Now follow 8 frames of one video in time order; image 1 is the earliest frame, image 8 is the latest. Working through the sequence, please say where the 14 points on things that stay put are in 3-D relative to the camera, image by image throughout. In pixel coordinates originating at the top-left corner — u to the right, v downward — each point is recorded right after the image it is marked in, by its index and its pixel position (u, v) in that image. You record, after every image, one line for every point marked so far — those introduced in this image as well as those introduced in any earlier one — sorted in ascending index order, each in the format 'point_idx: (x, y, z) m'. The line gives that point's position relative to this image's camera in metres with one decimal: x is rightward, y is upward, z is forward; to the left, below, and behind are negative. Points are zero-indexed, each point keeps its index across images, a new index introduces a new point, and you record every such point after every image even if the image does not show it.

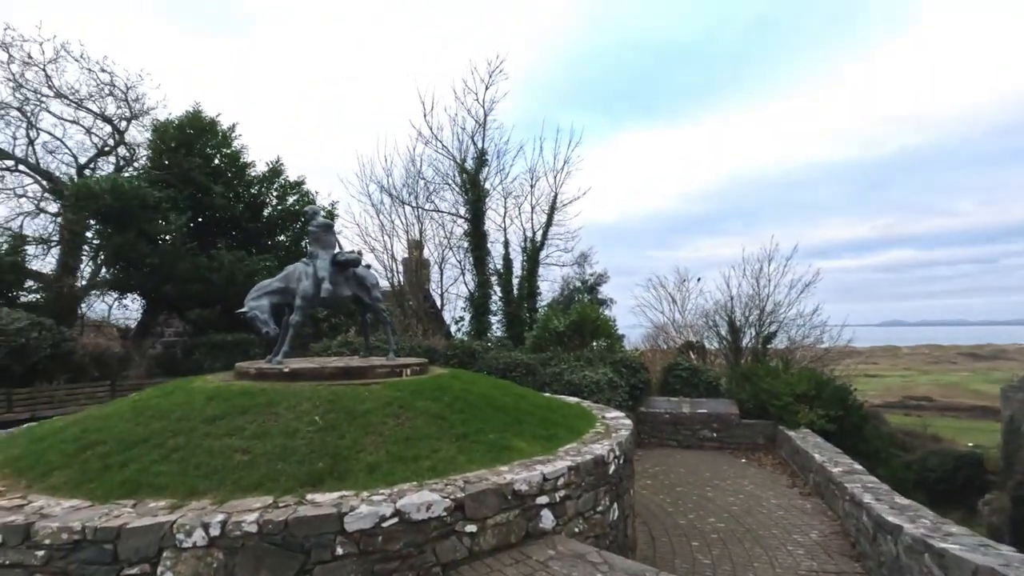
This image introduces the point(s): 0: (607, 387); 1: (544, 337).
0: (+2.7, -2.8, +15.3) m
1: (+1.2, -1.8, +19.6) m
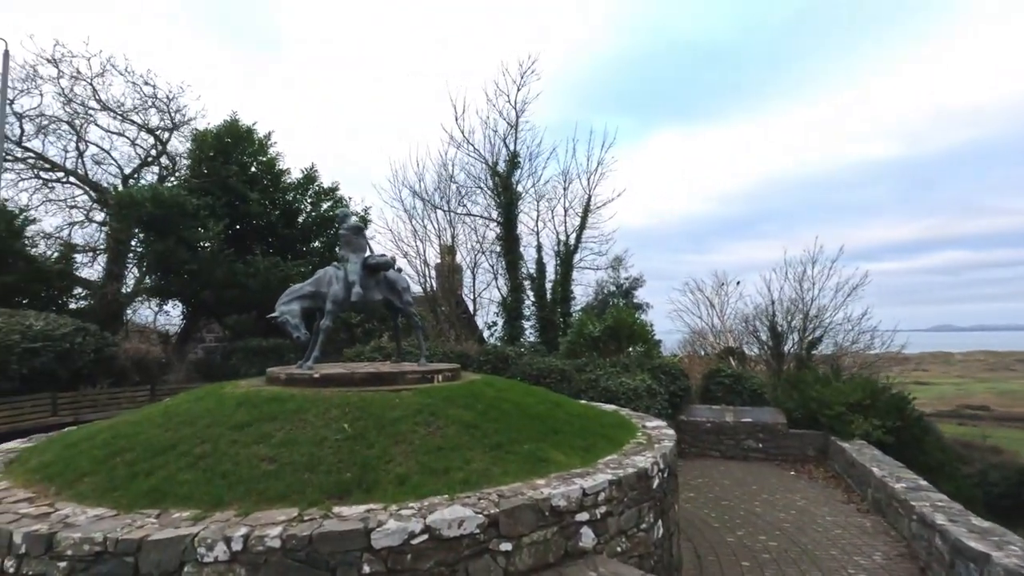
0: (+3.7, -2.9, +14.7) m
1: (+2.4, -1.9, +19.1) m
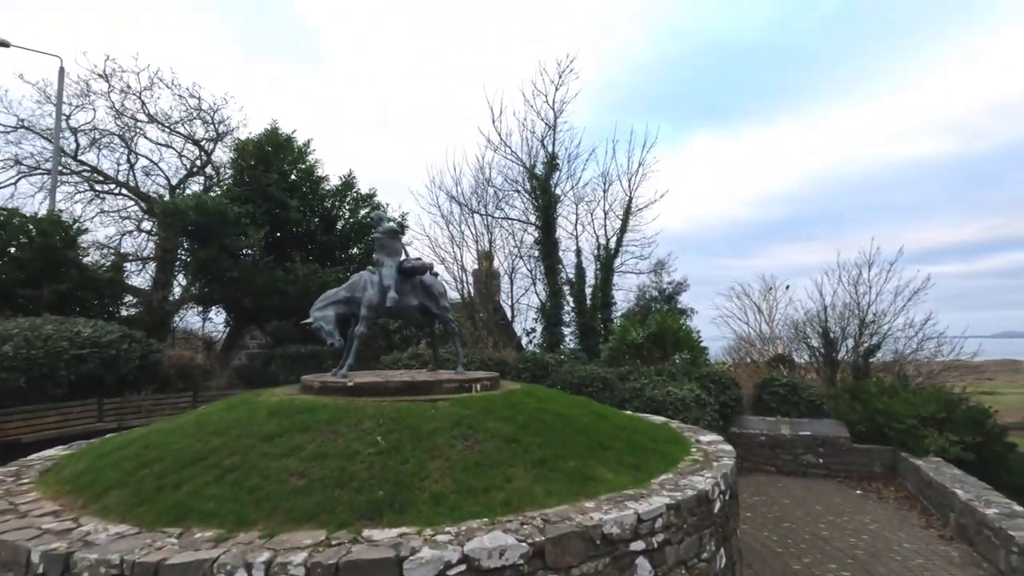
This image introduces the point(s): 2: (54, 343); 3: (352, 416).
0: (+4.7, -3.0, +13.9) m
1: (+3.7, -2.1, +18.4) m
2: (-10.3, -1.2, +12.0) m
3: (-2.0, -1.6, +6.7) m
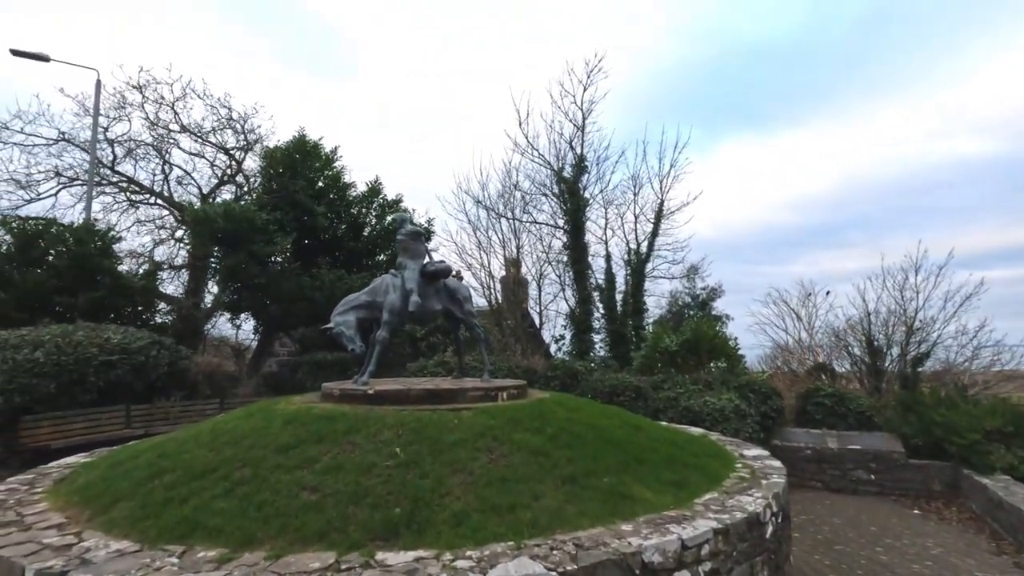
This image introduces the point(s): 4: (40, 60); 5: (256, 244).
0: (+5.4, -3.1, +13.1) m
1: (+4.7, -2.3, +17.7) m
2: (-9.6, -1.4, +12.1) m
3: (-1.7, -1.6, +6.4) m
4: (-15.0, +7.2, +17.0) m
5: (-8.0, +1.4, +16.7) m
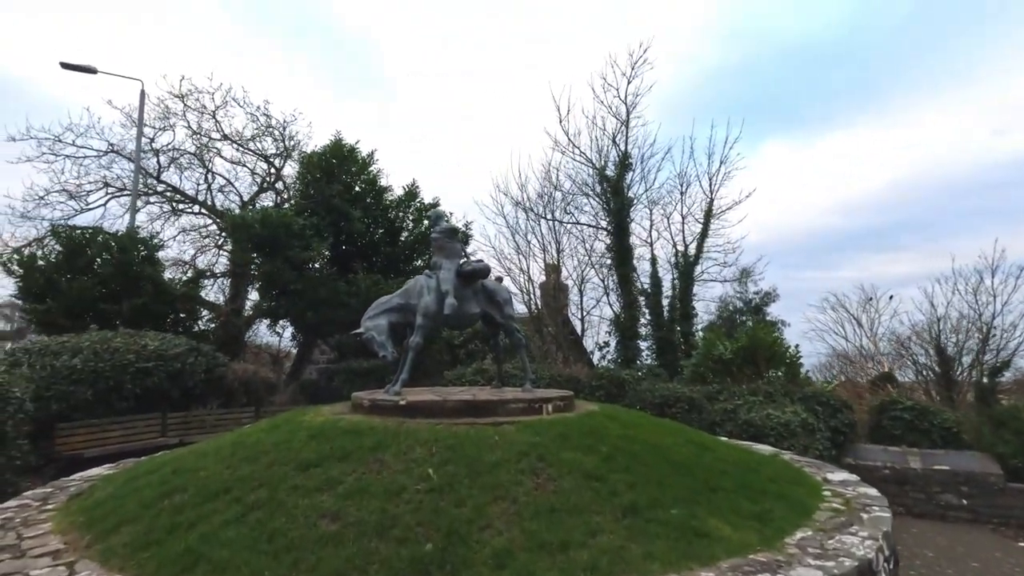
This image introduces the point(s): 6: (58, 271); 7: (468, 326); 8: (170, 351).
0: (+6.4, -3.2, +11.9) m
1: (+6.0, -2.4, +16.5) m
2: (-8.7, -1.5, +11.9) m
3: (-1.2, -1.6, +5.7) m
4: (-13.8, +7.0, +17.4) m
5: (-6.7, +1.2, +16.4) m
6: (-13.7, +0.5, +16.1) m
7: (-0.7, -0.6, +8.5) m
8: (-8.2, -1.5, +12.9) m
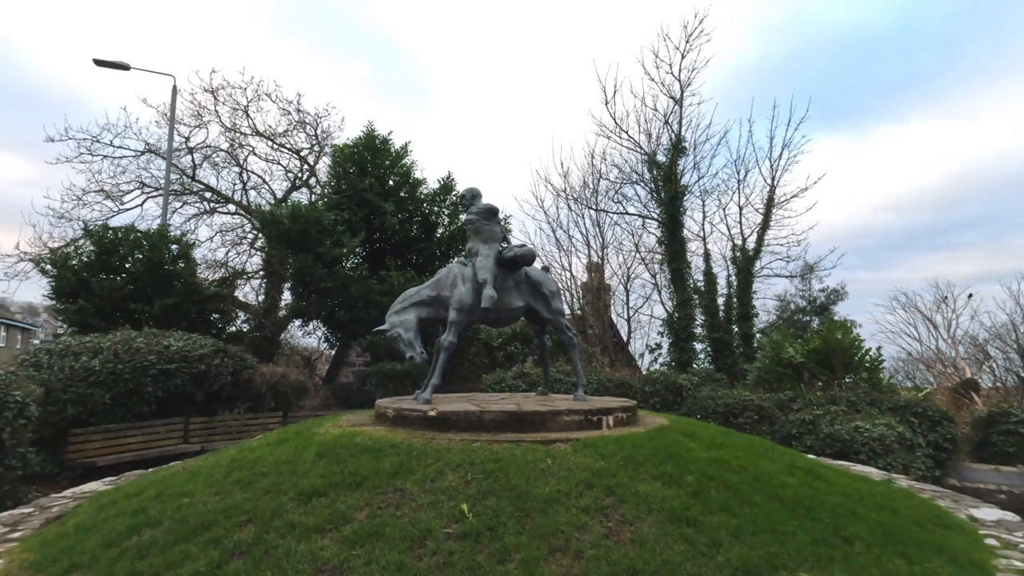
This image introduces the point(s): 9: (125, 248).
0: (+7.3, -3.0, +10.1) m
1: (+7.2, -2.3, +14.8) m
2: (-7.8, -1.4, +11.2) m
3: (-0.7, -1.5, +4.5) m
4: (-12.5, +7.0, +17.1) m
5: (-5.5, +1.2, +15.6) m
6: (-12.5, +0.5, +15.8) m
7: (0.0, -0.5, +7.3) m
8: (-7.2, -1.5, +12.1) m
9: (-11.6, +1.2, +16.1) m
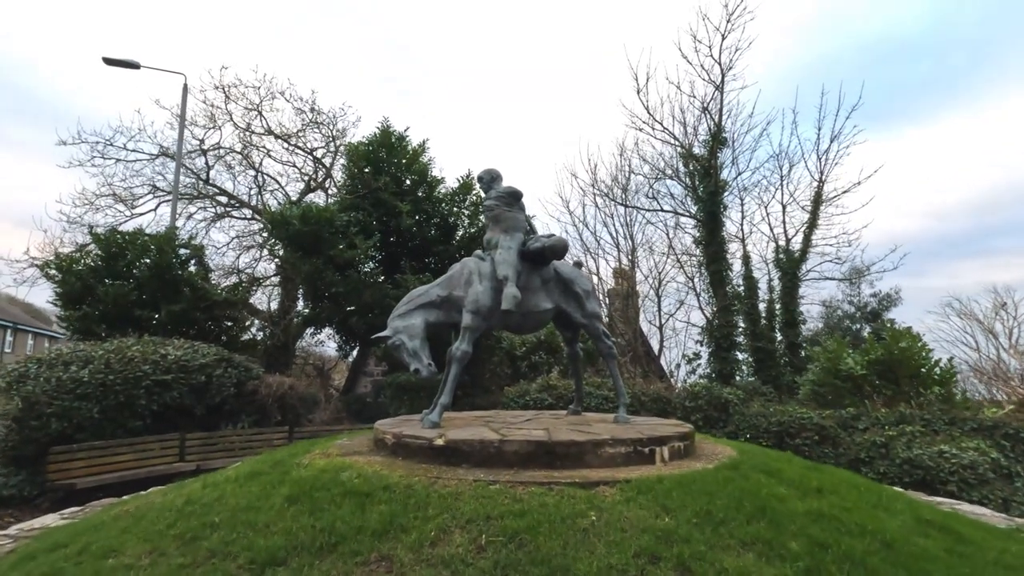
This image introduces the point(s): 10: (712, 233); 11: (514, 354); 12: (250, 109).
0: (+7.7, -3.0, +8.6) m
1: (+7.8, -2.3, +13.2) m
2: (-7.3, -1.5, +10.4) m
3: (-0.5, -1.4, +3.3) m
4: (-11.8, +6.8, +16.5) m
5: (-4.8, +1.1, +14.7) m
6: (-11.8, +0.4, +15.2) m
7: (+0.3, -0.5, +6.1) m
8: (-6.7, -1.6, +11.2) m
9: (-10.9, +1.0, +15.4) m
10: (+5.8, +1.6, +15.5) m
11: (0.0, -1.7, +13.8) m
12: (-9.1, +6.2, +18.6) m
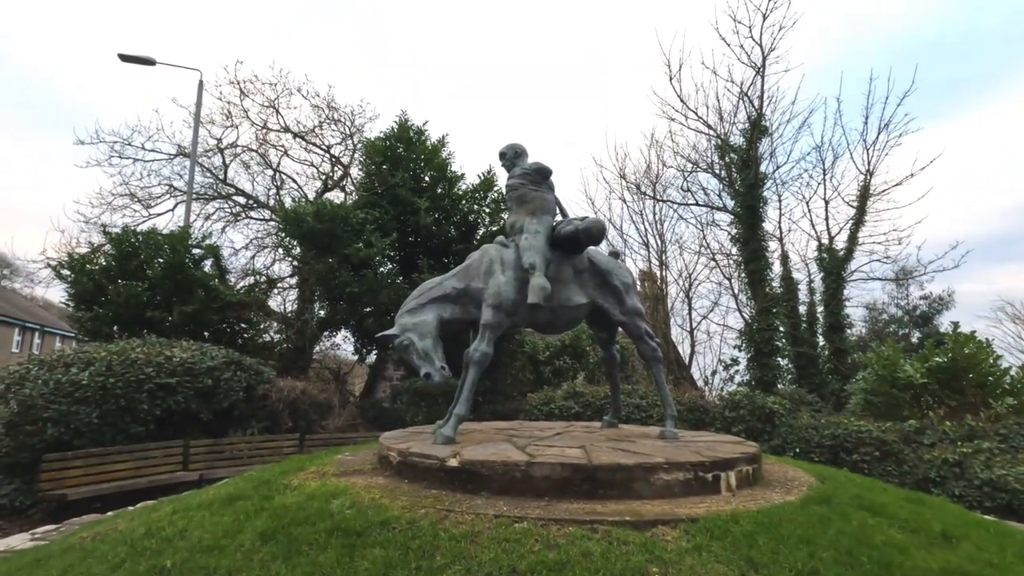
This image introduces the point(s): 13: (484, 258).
0: (+8.1, -3.0, +7.4) m
1: (+8.4, -2.3, +12.1) m
2: (-6.9, -1.5, +9.8) m
3: (-0.4, -1.3, +2.5) m
4: (-11.1, +6.8, +16.2) m
5: (-4.2, +1.1, +14.1) m
6: (-11.2, +0.3, +14.8) m
7: (+0.5, -0.4, +5.3) m
8: (-6.2, -1.5, +10.7) m
9: (-10.3, +1.0, +15.0) m
10: (+6.4, +1.6, +14.4) m
11: (+0.6, -1.7, +12.9) m
12: (-8.3, +6.2, +18.2) m
13: (-0.3, +0.3, +5.2) m
